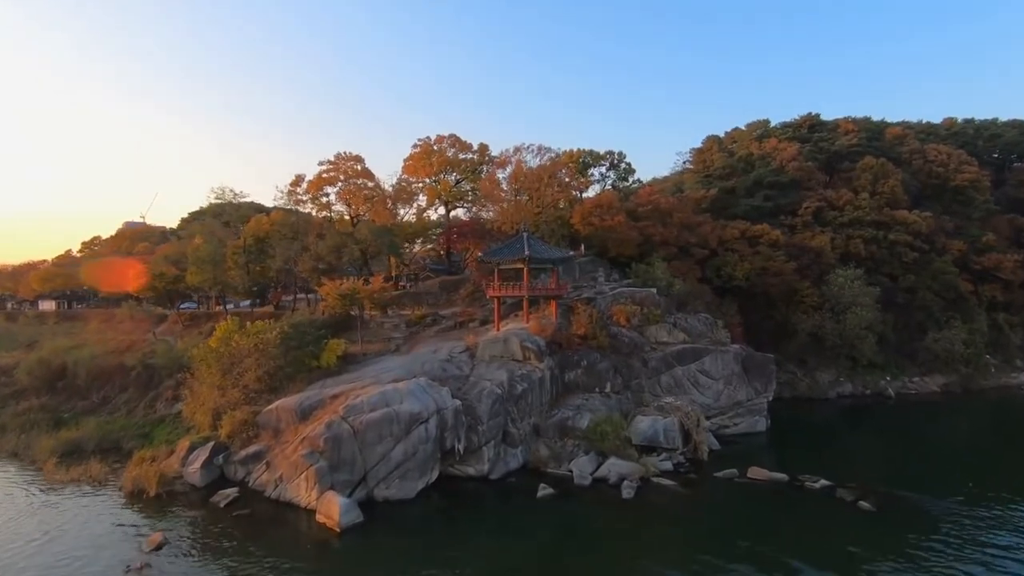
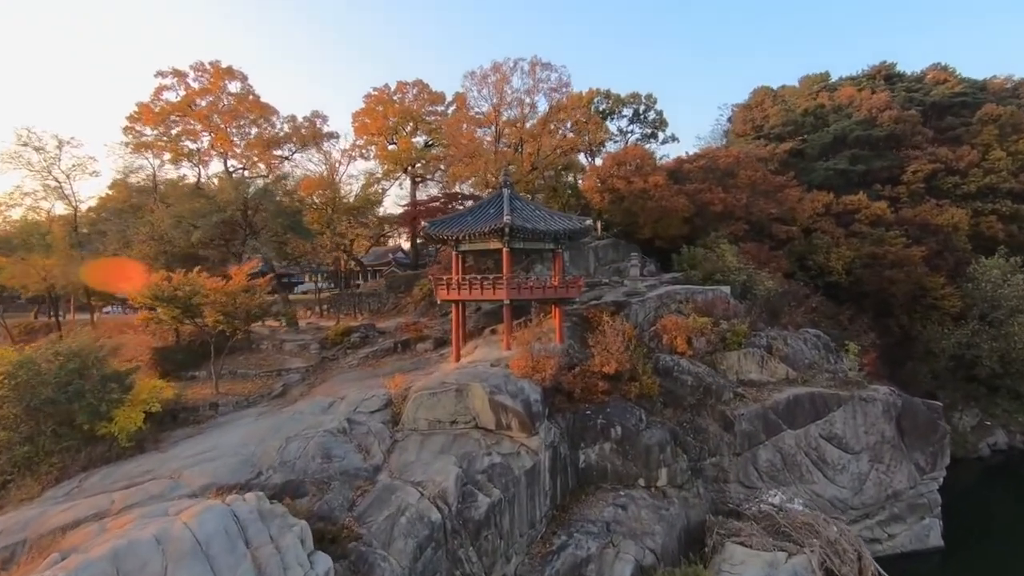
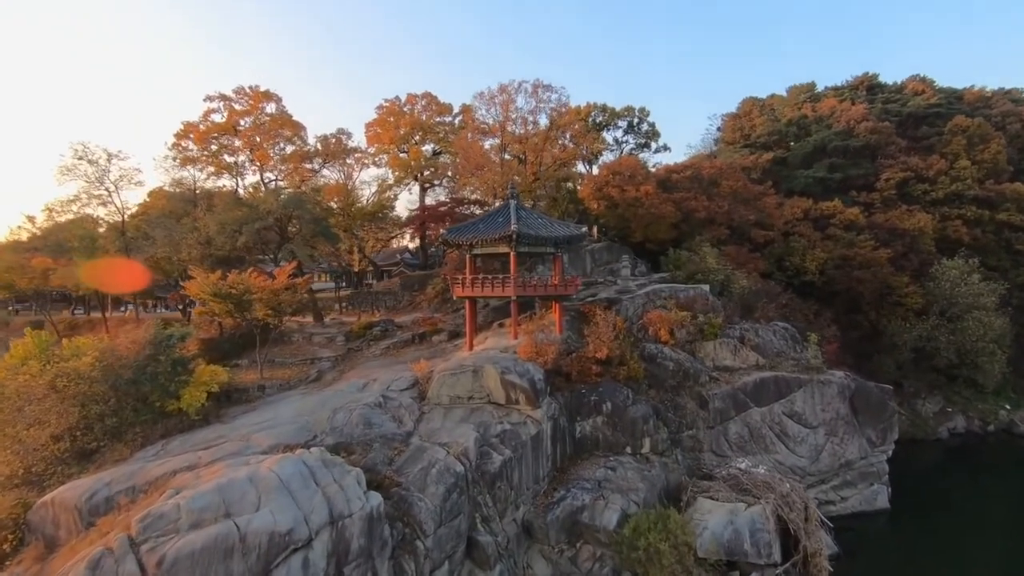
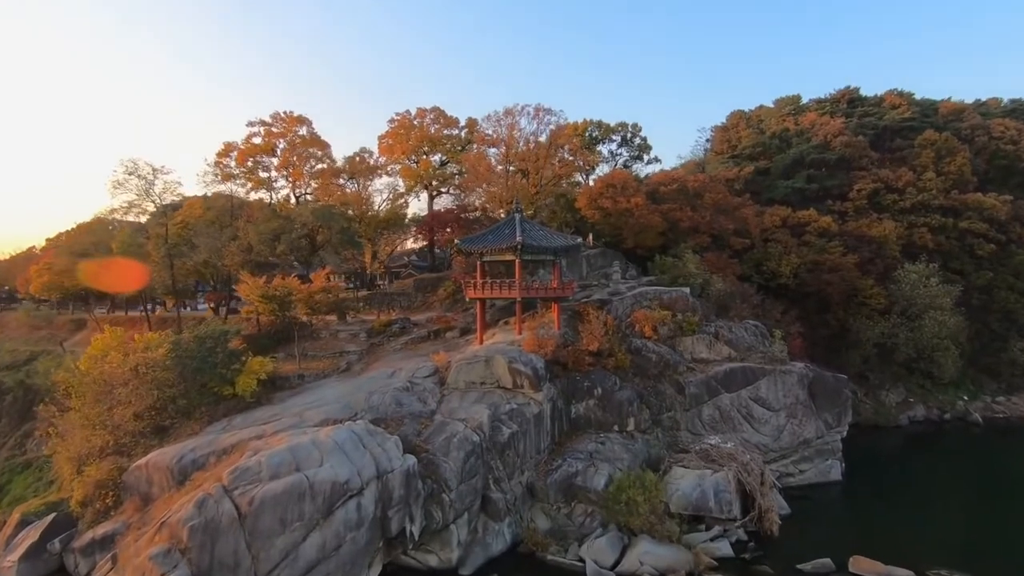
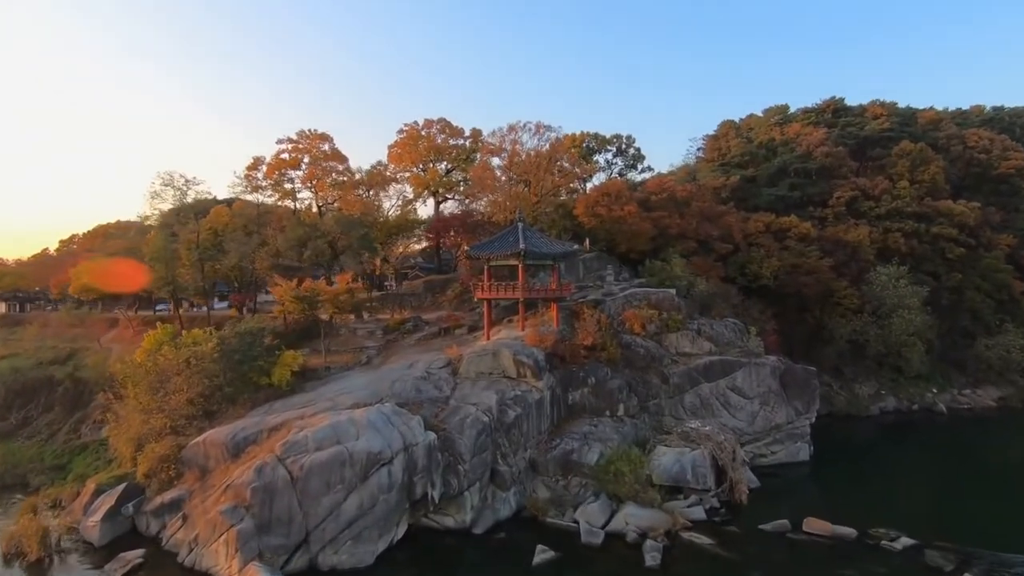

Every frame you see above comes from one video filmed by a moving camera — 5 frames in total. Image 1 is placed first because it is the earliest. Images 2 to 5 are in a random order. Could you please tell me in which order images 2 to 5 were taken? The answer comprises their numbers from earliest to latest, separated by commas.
5, 4, 3, 2
